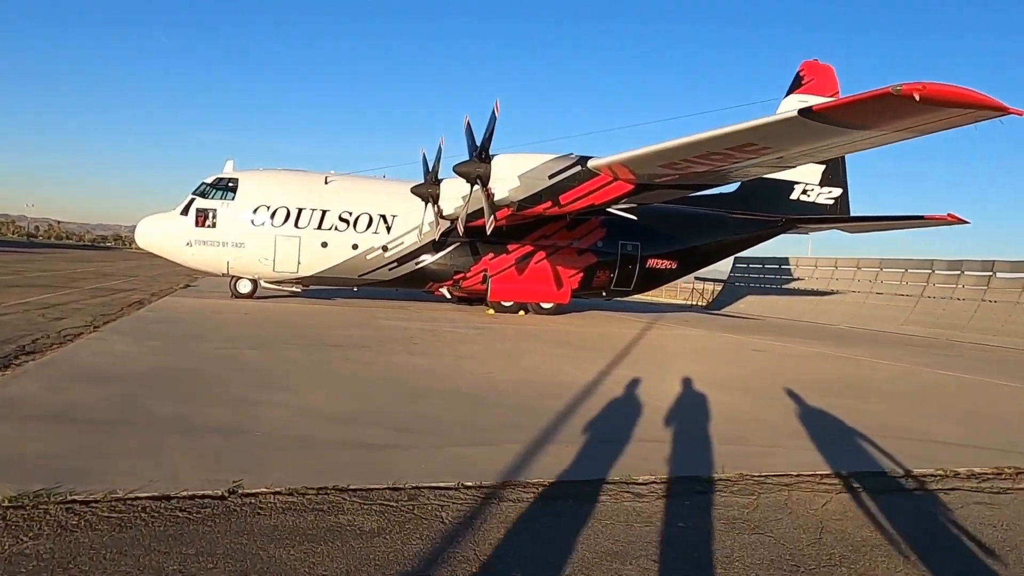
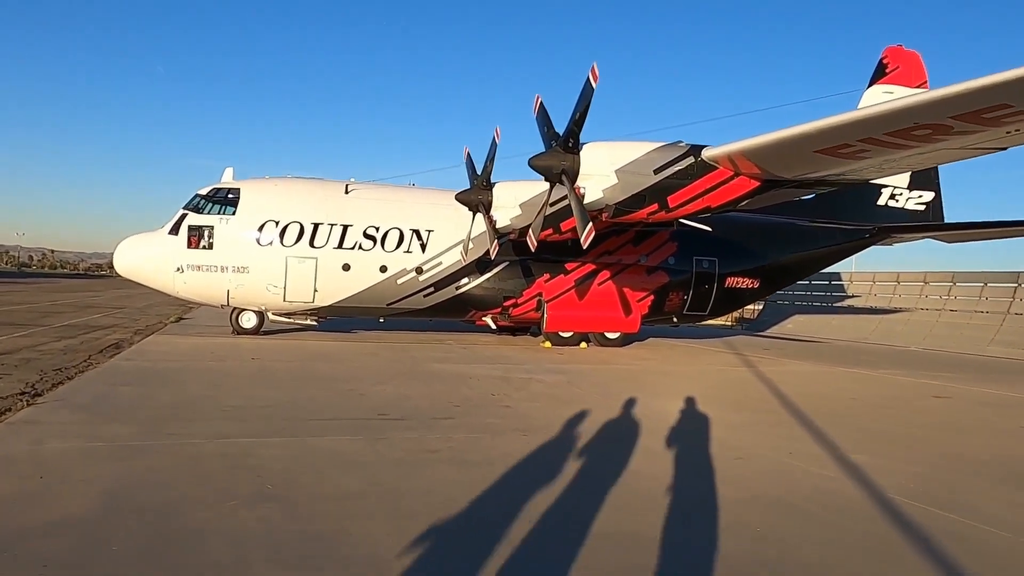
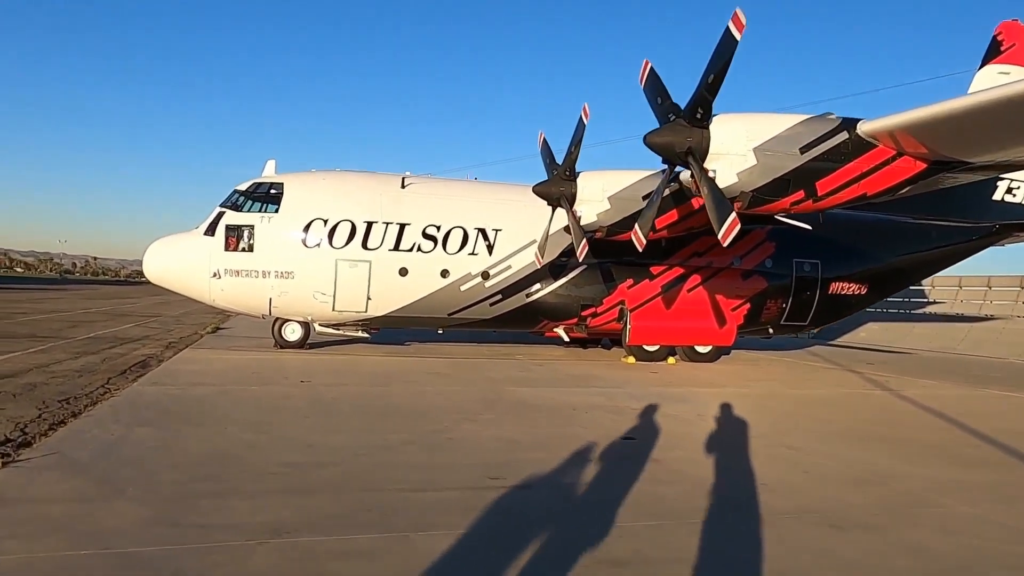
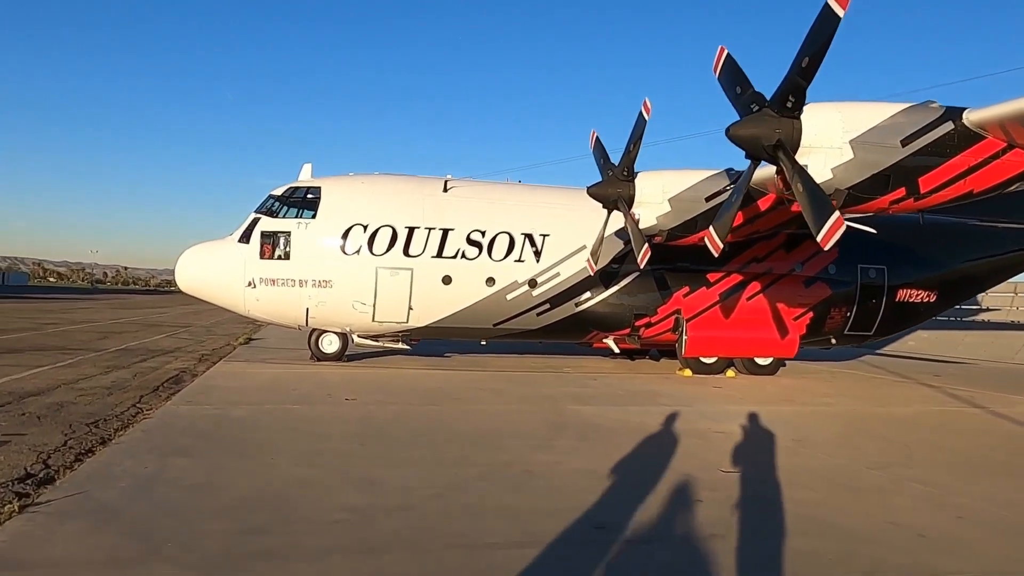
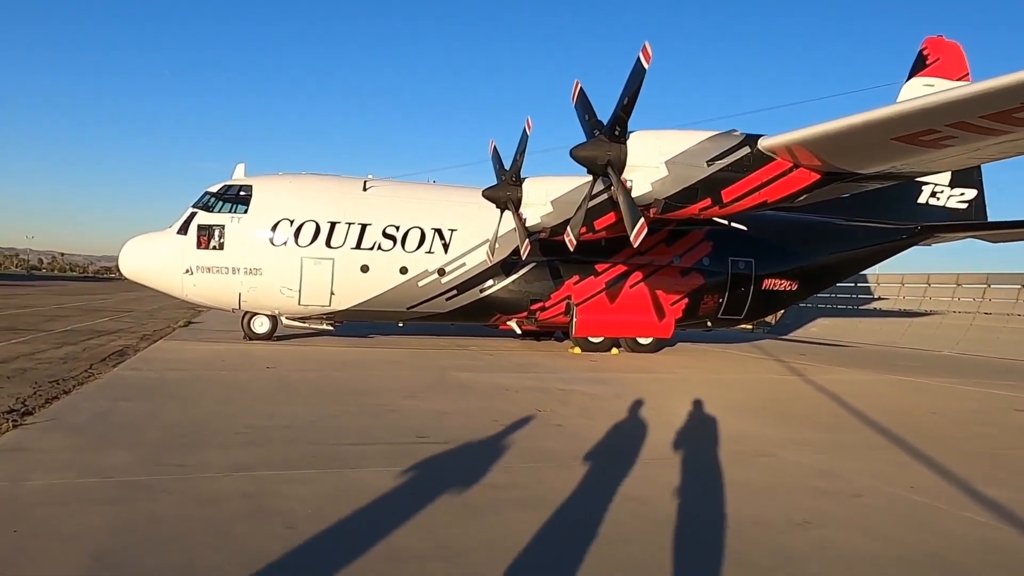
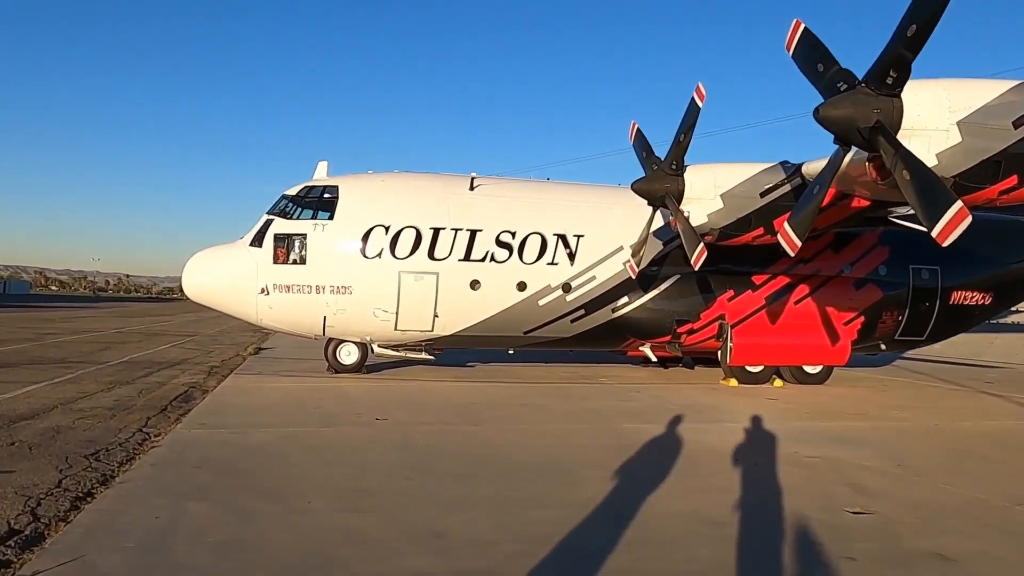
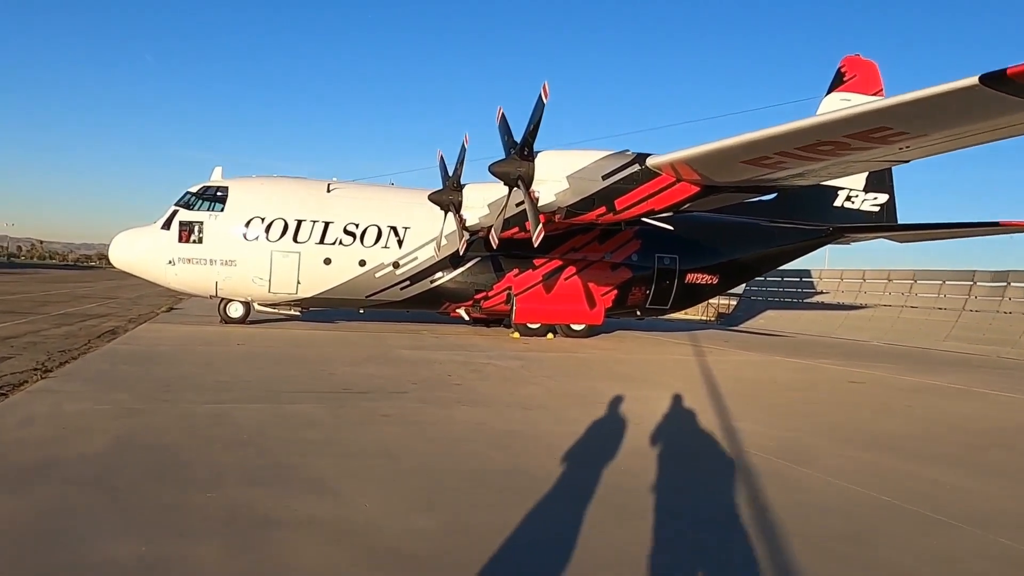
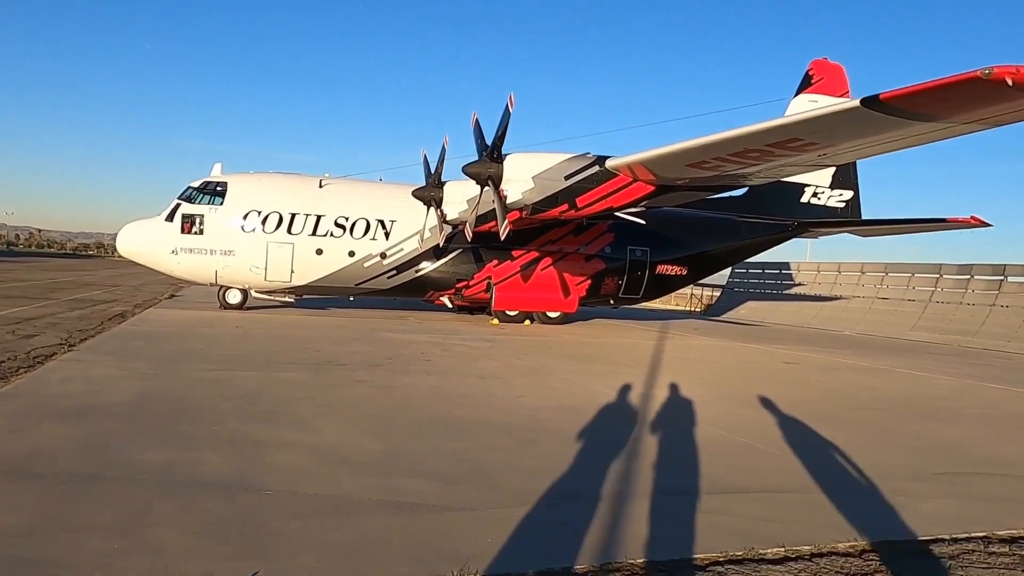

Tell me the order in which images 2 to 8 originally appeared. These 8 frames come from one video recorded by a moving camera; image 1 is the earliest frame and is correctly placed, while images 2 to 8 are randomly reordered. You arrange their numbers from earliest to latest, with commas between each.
8, 7, 2, 5, 3, 4, 6
